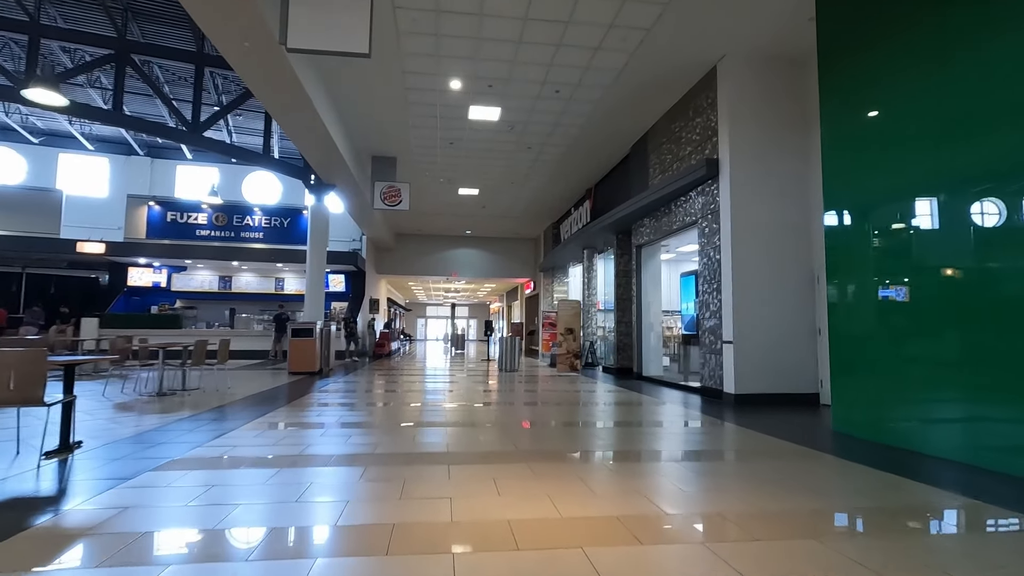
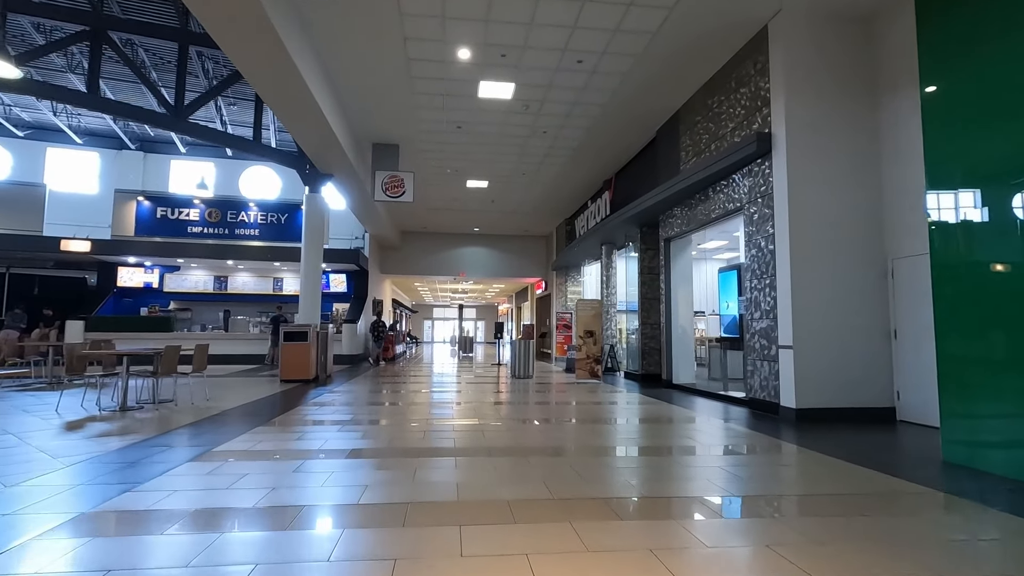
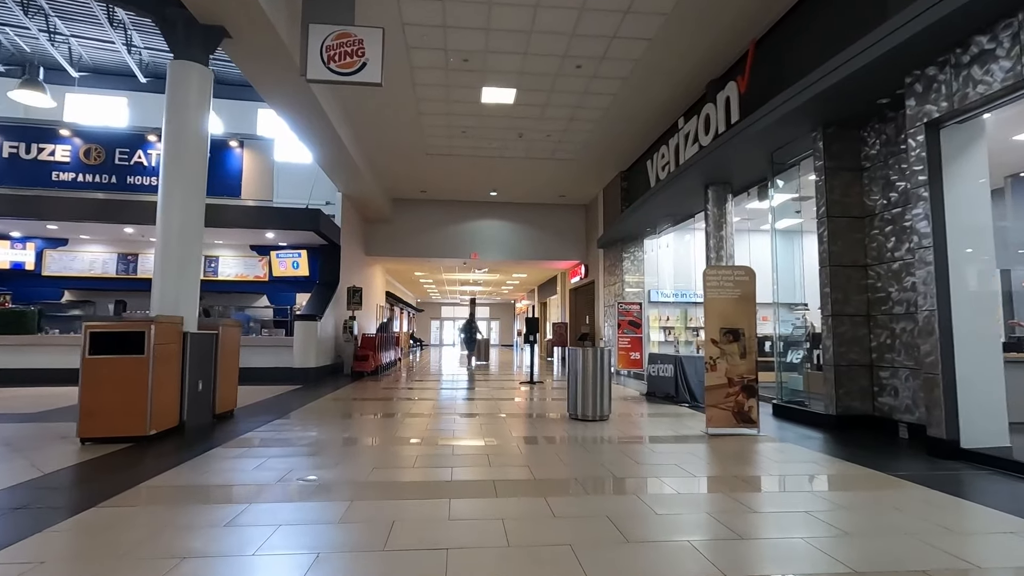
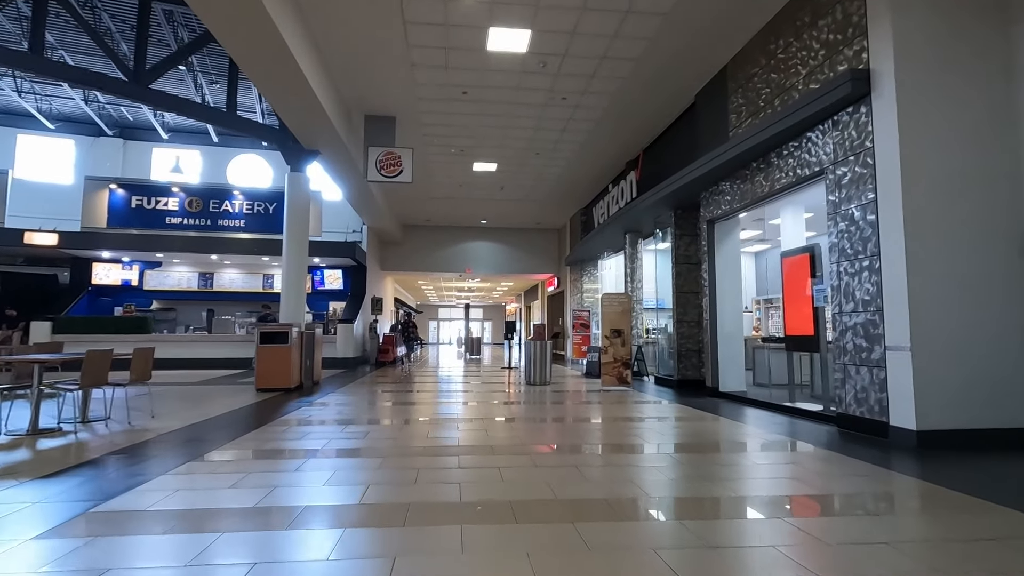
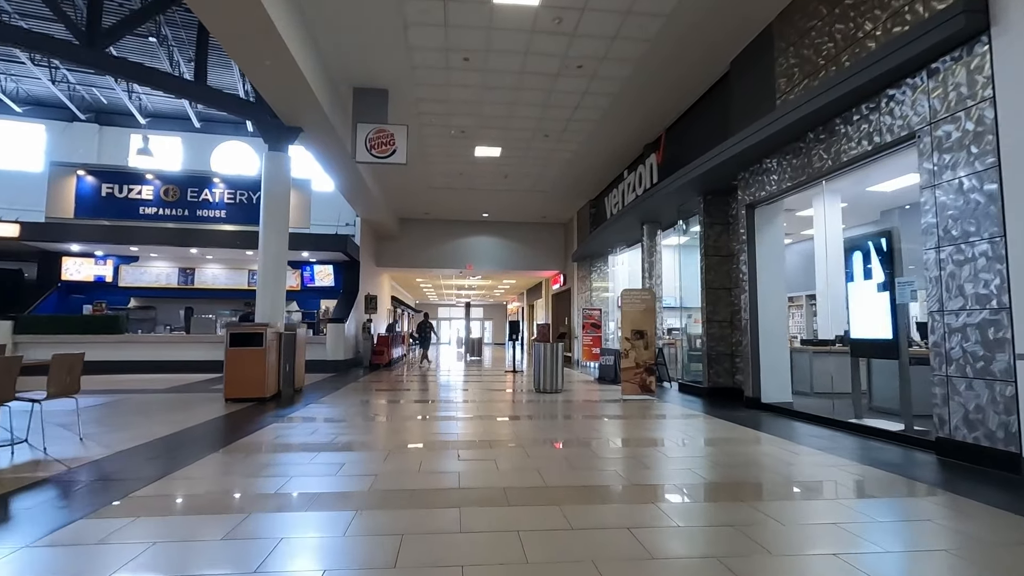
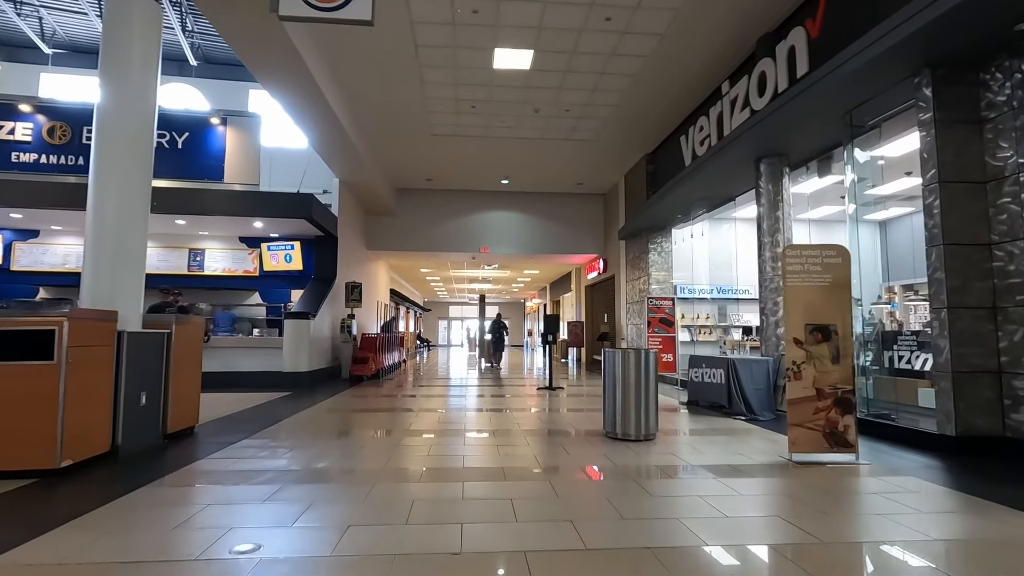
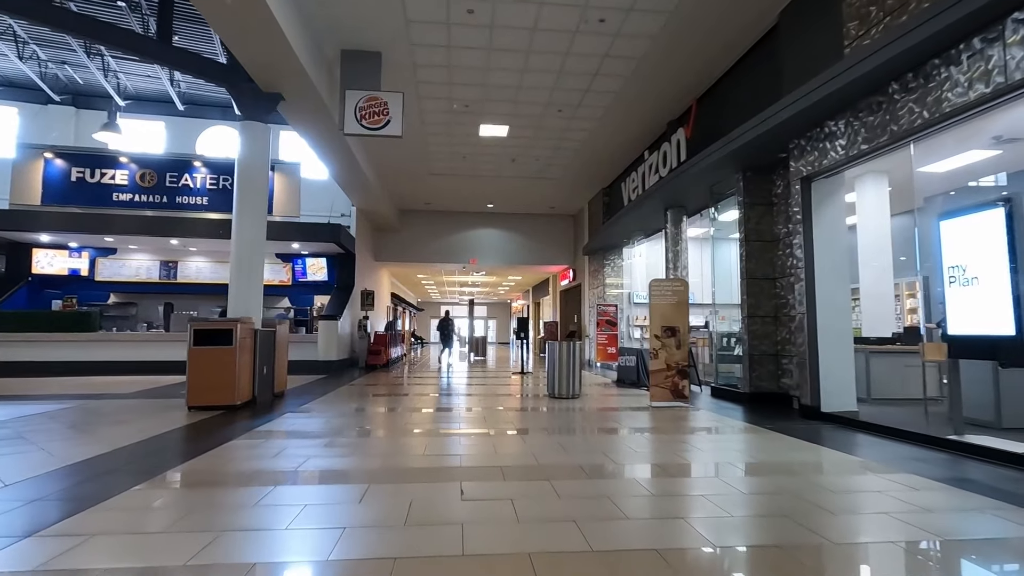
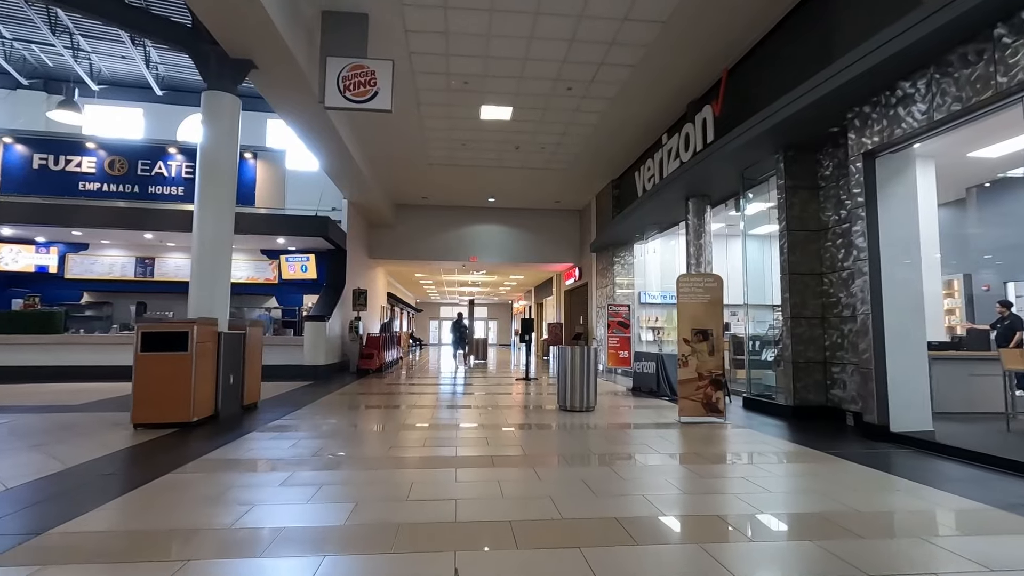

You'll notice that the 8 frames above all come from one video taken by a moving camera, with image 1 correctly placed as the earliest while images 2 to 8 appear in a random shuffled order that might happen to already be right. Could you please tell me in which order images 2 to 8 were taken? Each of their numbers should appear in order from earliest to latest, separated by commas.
2, 4, 5, 7, 8, 3, 6
